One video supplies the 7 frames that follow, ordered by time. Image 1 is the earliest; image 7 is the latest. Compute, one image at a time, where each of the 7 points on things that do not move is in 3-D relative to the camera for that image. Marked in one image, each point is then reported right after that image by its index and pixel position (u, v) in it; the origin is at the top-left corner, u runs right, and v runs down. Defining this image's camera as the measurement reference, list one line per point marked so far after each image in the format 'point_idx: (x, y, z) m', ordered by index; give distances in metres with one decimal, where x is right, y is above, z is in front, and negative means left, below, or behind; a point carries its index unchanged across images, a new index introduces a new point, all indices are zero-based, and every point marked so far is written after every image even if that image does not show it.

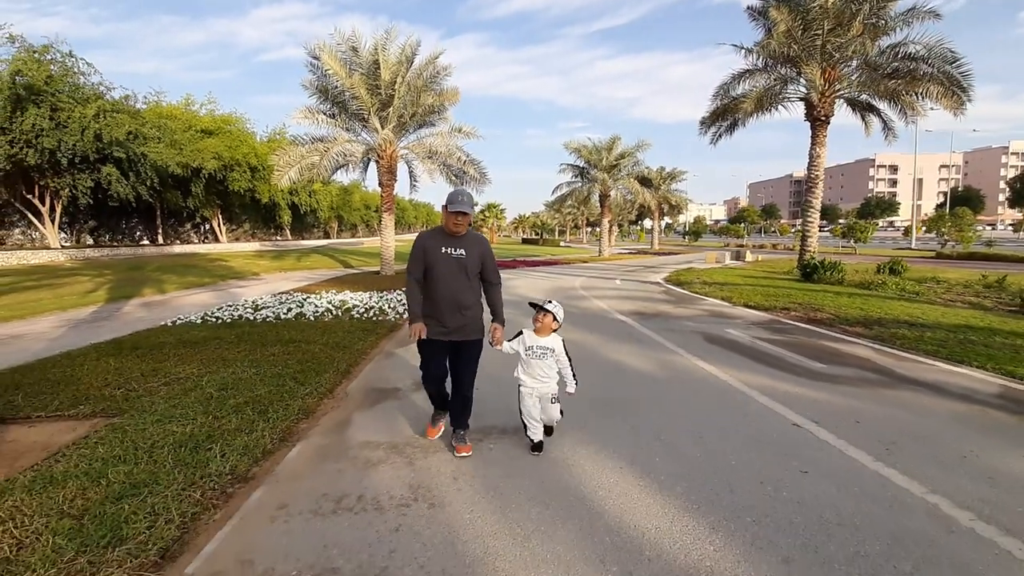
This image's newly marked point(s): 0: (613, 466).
0: (+0.8, -1.3, +3.7) m
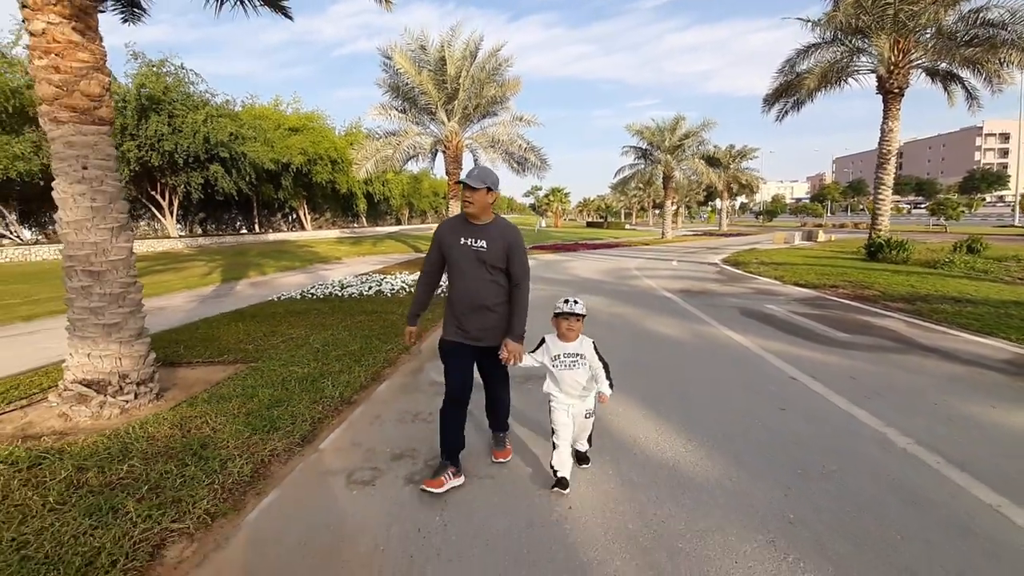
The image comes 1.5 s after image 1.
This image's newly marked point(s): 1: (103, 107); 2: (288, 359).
0: (+1.1, -1.1, +4.6) m
1: (-3.9, +1.7, +4.7) m
2: (-2.7, -0.9, +6.0) m
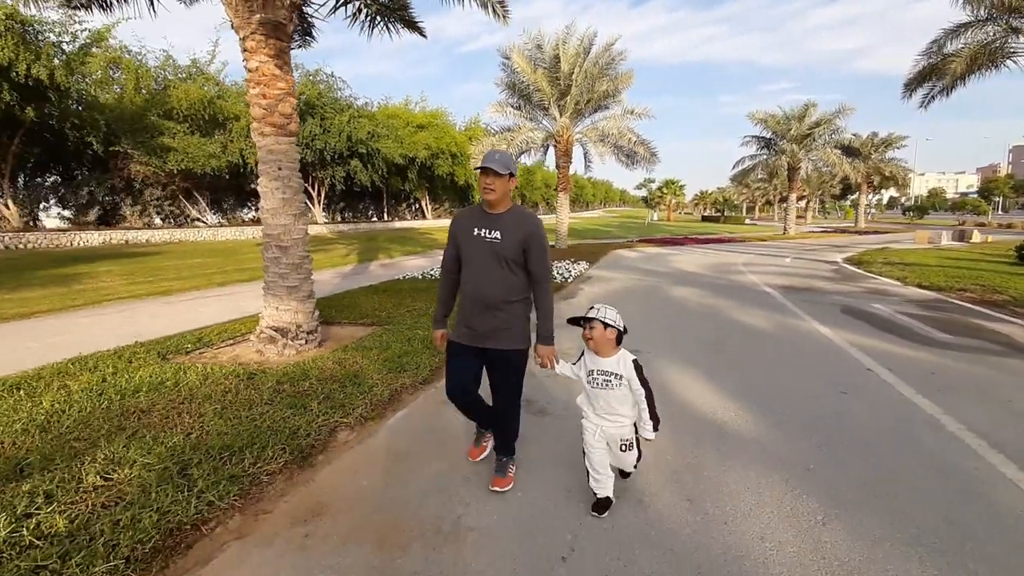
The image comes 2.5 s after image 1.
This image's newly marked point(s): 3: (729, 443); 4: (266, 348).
0: (+1.9, -0.9, +5.2) m
1: (-2.8, +2.1, +6.3) m
2: (-1.5, -0.6, +7.3) m
3: (+1.6, -1.2, +3.7) m
4: (-3.0, -0.7, +6.1) m
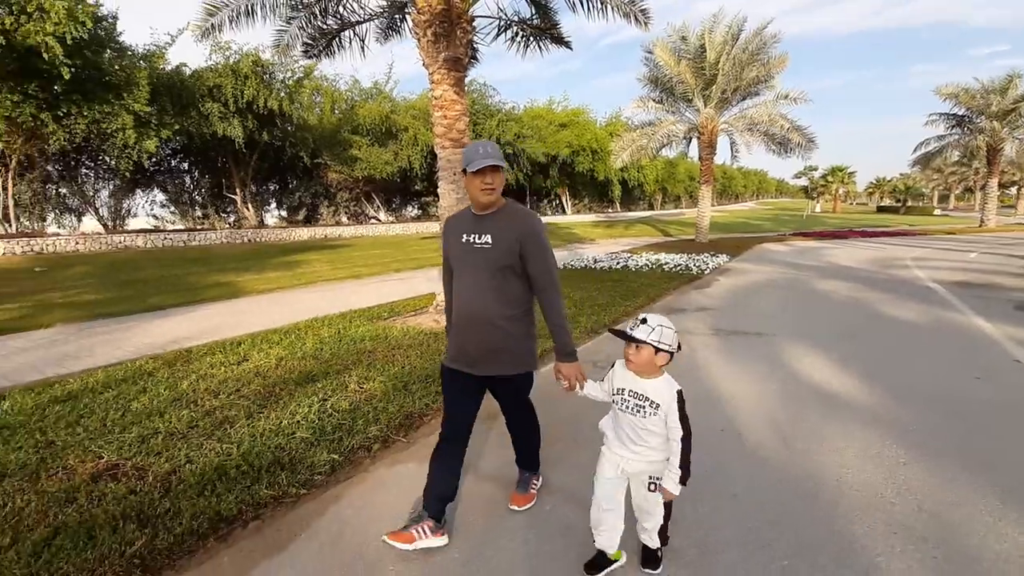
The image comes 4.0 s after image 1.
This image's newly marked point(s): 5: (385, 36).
0: (+3.4, -0.8, +5.5) m
1: (-0.7, +2.3, +7.8) m
2: (+0.7, -0.3, +8.5) m
3: (+2.7, -1.0, +4.2) m
4: (-1.1, -0.5, +7.8) m
5: (-2.6, +5.3, +10.4) m
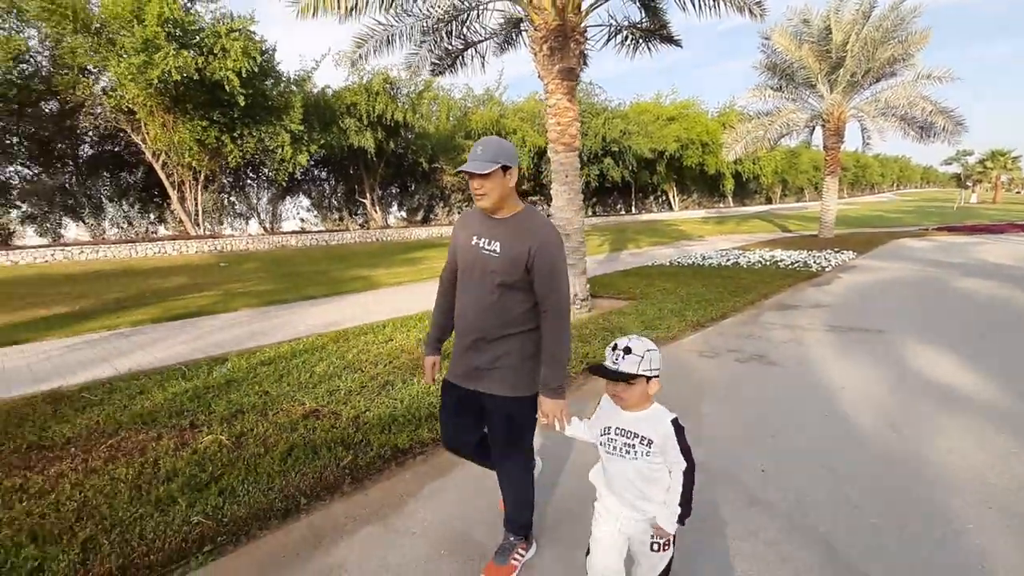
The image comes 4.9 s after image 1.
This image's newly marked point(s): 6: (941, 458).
0: (+4.6, -0.7, +5.4) m
1: (+1.1, +2.4, +8.4) m
2: (+2.6, -0.2, +8.8) m
3: (+3.7, -0.9, +4.2) m
4: (+0.7, -0.4, +8.4) m
5: (-0.2, +5.4, +11.3) m
6: (+2.9, -1.1, +3.4) m
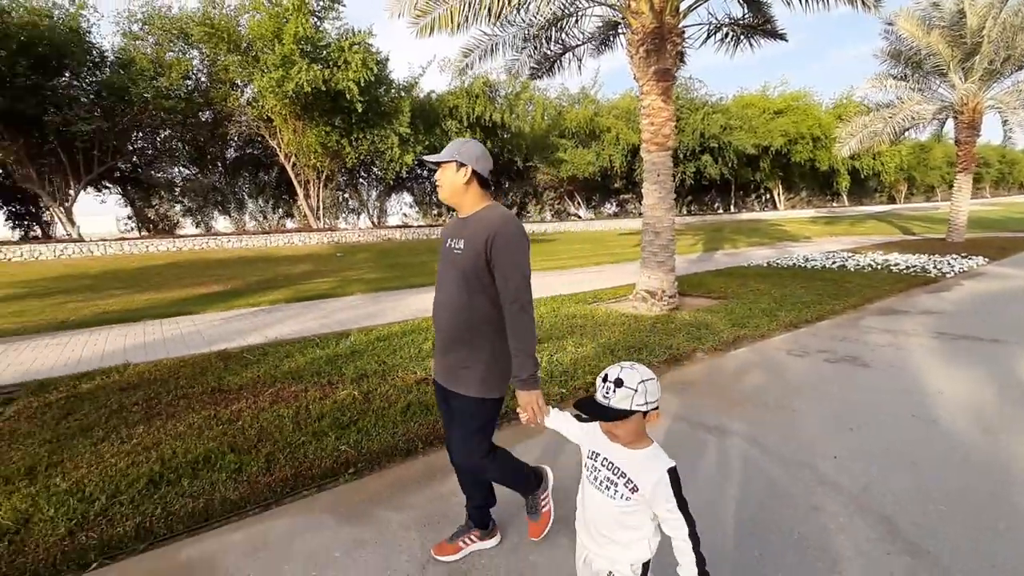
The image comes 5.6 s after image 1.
0: (+5.5, -0.8, +5.0) m
1: (+2.7, +2.5, +8.6) m
2: (+4.2, -0.2, +8.7) m
3: (+4.4, -1.0, +4.0) m
4: (+2.2, -0.3, +8.7) m
5: (+2.0, +5.5, +11.7) m
6: (+3.5, -1.1, +3.3) m
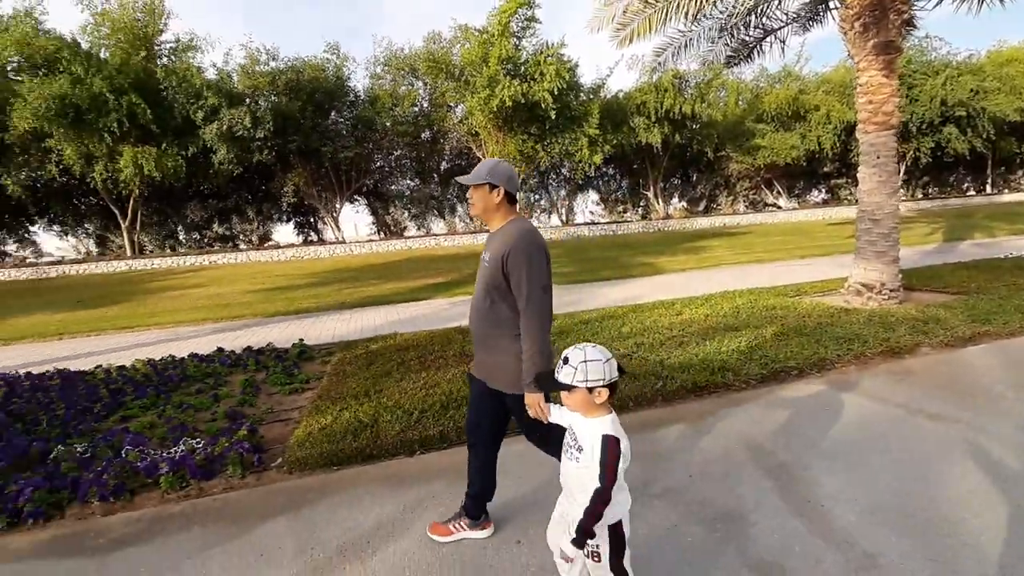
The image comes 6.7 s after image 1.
0: (+7.4, -0.7, +3.5) m
1: (+5.9, +2.6, +7.9) m
2: (+7.4, -0.1, +7.5) m
3: (+6.0, -0.9, +3.0) m
4: (+5.5, -0.2, +8.2) m
5: (+6.4, +5.6, +11.0) m
6: (+4.8, -1.0, +2.7) m
